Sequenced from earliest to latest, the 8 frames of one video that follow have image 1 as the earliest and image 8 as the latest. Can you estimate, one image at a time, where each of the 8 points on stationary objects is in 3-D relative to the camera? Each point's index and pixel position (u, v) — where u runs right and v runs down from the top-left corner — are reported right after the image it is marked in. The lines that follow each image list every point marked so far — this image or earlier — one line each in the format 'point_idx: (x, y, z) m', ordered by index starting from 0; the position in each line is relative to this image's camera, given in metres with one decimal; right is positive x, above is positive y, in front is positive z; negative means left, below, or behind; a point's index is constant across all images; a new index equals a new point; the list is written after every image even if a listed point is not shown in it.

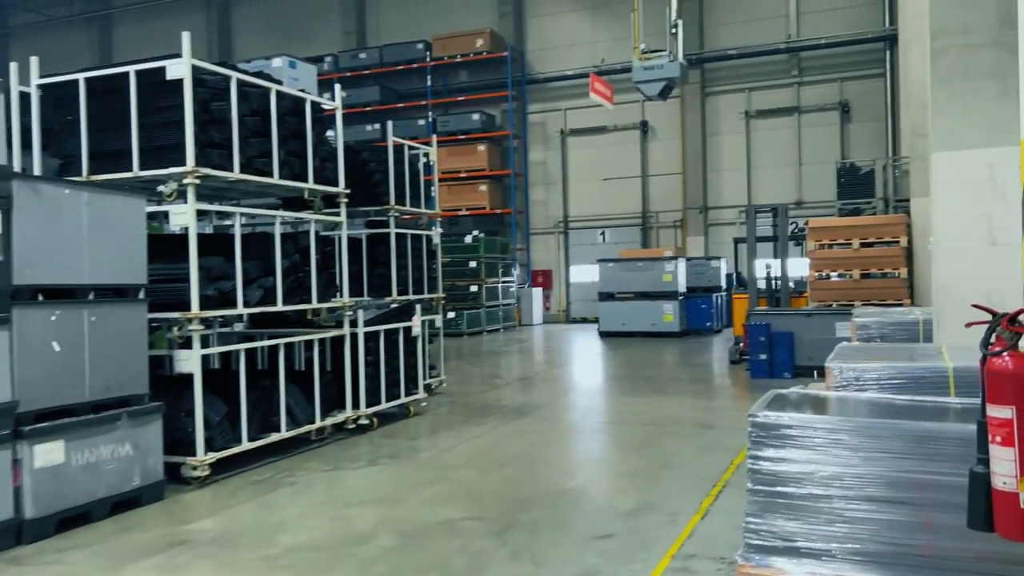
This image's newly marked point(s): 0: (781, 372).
0: (+2.9, -0.9, +9.3) m
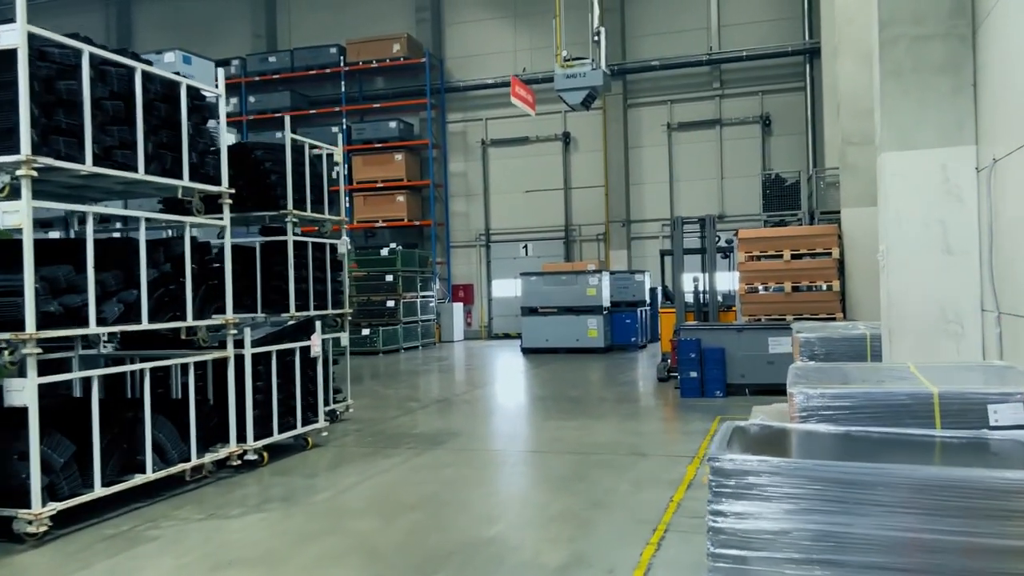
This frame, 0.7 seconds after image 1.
0: (+2.1, -1.1, +8.8) m
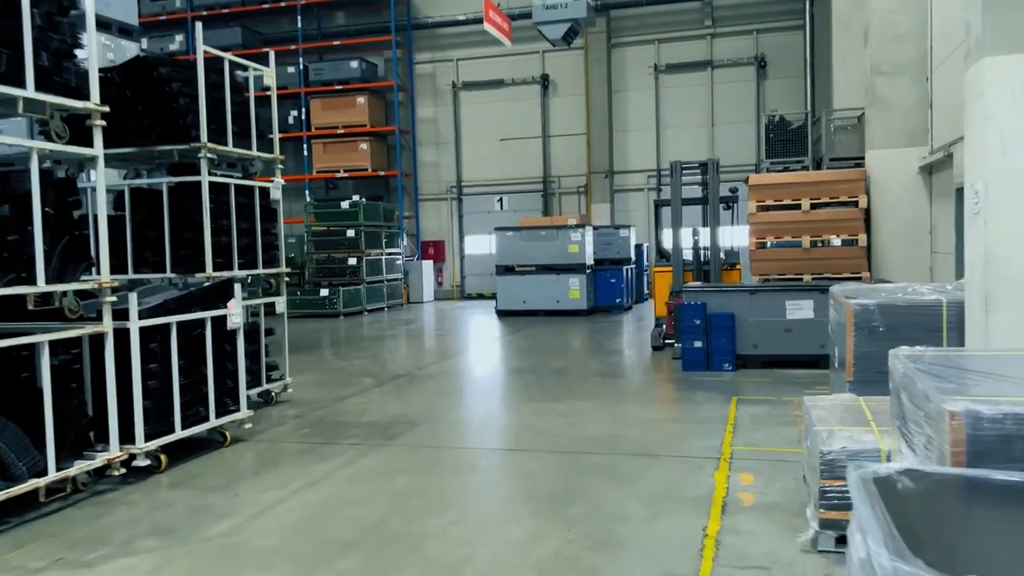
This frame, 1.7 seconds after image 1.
0: (+1.8, -0.7, +7.5) m
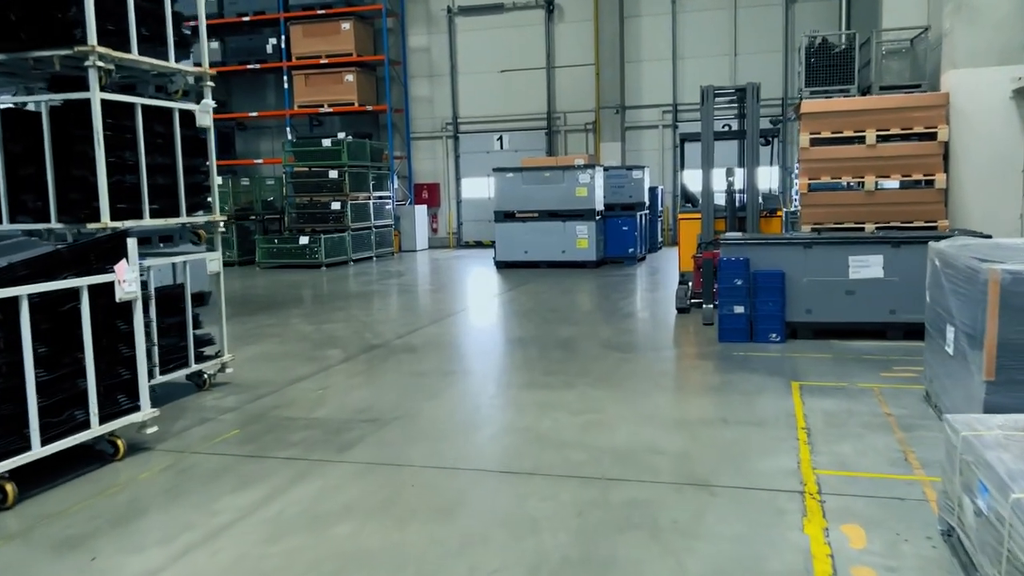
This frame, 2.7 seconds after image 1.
0: (+1.8, -0.3, +6.1) m
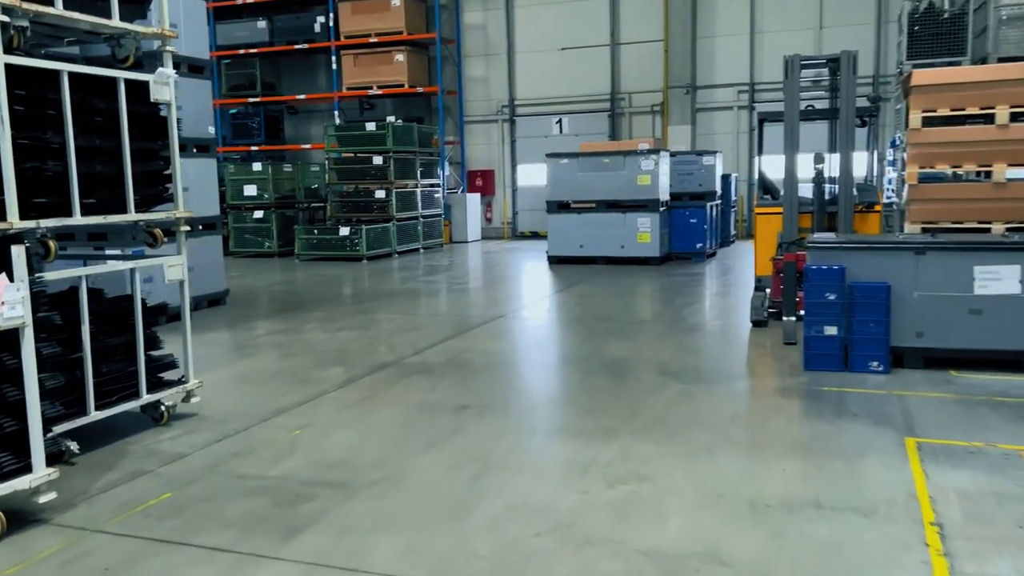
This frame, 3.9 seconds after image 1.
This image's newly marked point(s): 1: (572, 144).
0: (+2.0, -0.4, +4.9) m
1: (+1.1, +2.6, +15.5) m
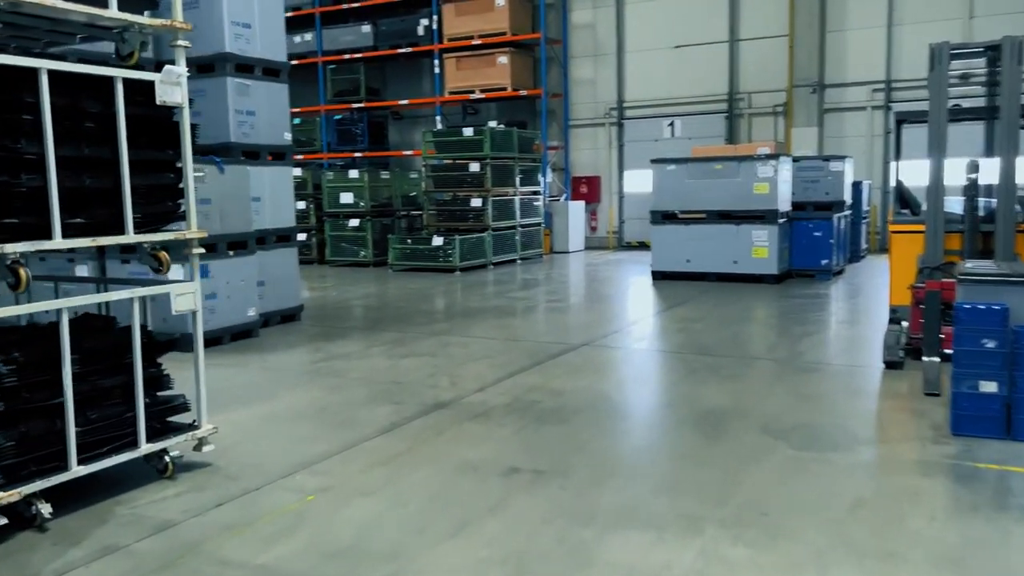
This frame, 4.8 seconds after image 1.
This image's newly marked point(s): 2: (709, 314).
0: (+2.3, -0.6, +3.8) m
1: (+3.0, +2.4, +14.5) m
2: (+1.8, -0.2, +8.0) m
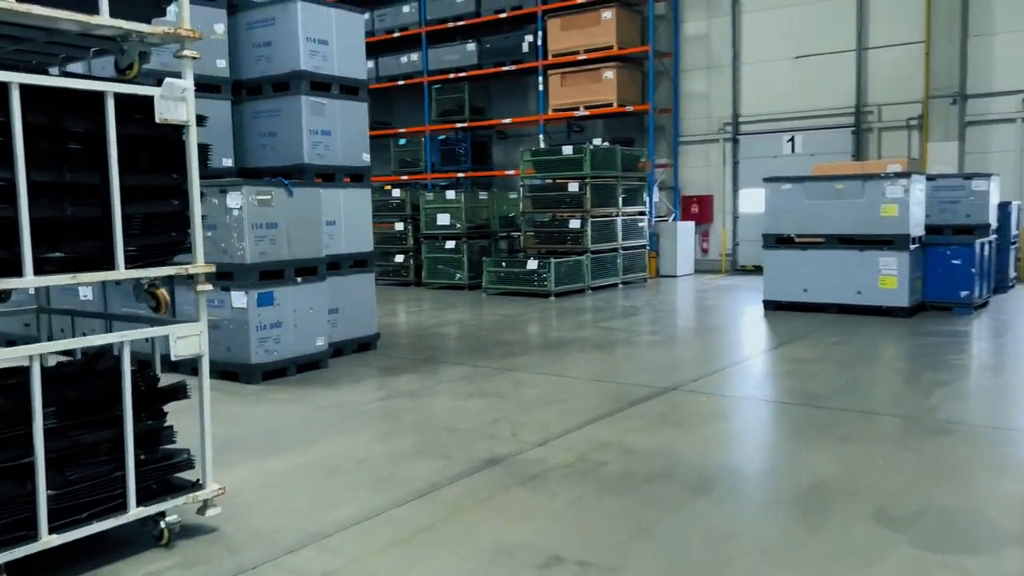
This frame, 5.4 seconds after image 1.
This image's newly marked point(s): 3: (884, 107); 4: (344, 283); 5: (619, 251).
0: (+2.5, -0.8, +2.9) m
1: (+4.6, +1.9, +13.4) m
2: (+2.6, -0.5, +7.1) m
3: (+5.5, +2.7, +12.7) m
4: (-1.4, 0.0, +7.1) m
5: (+1.6, +0.5, +12.4) m
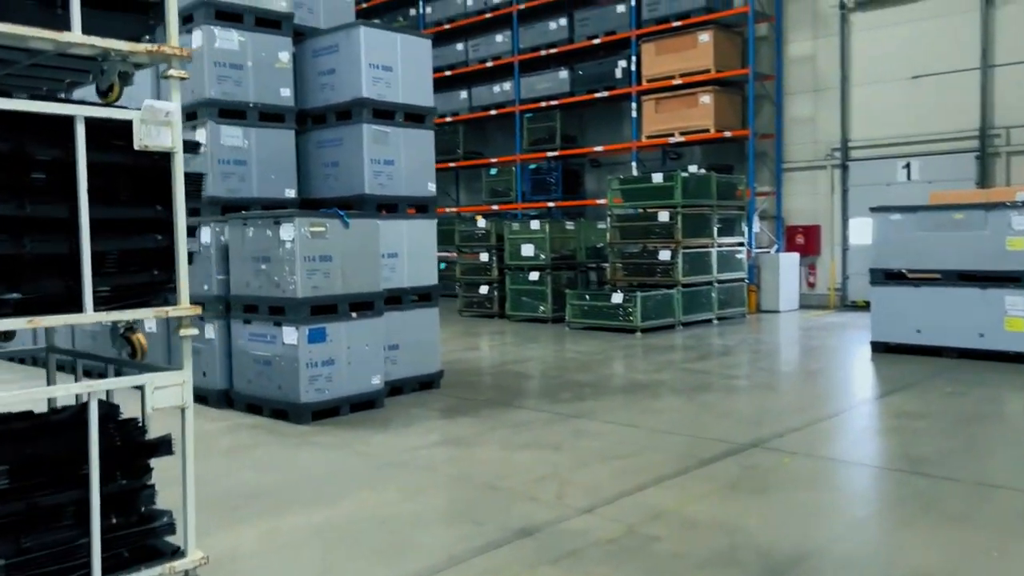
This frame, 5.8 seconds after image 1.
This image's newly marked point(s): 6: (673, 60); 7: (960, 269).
0: (+2.5, -1.0, +2.0) m
1: (+6.0, +1.4, +12.3) m
2: (+3.1, -0.9, +6.2) m
3: (+6.8, +2.2, +11.5) m
4: (-0.8, -0.2, +6.8) m
5: (+2.8, +0.1, +11.7) m
6: (+2.5, +3.6, +13.3) m
7: (+4.2, +0.2, +8.0) m
